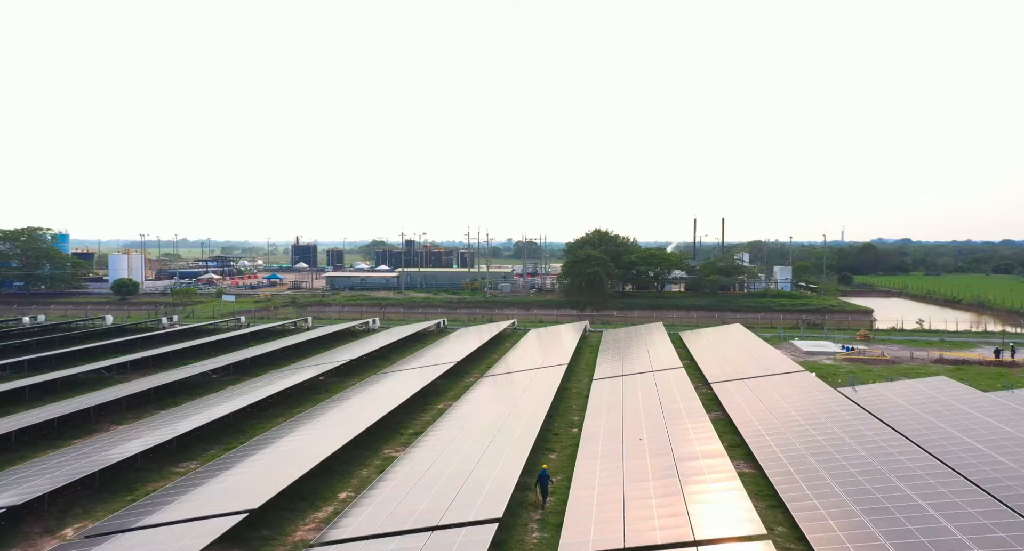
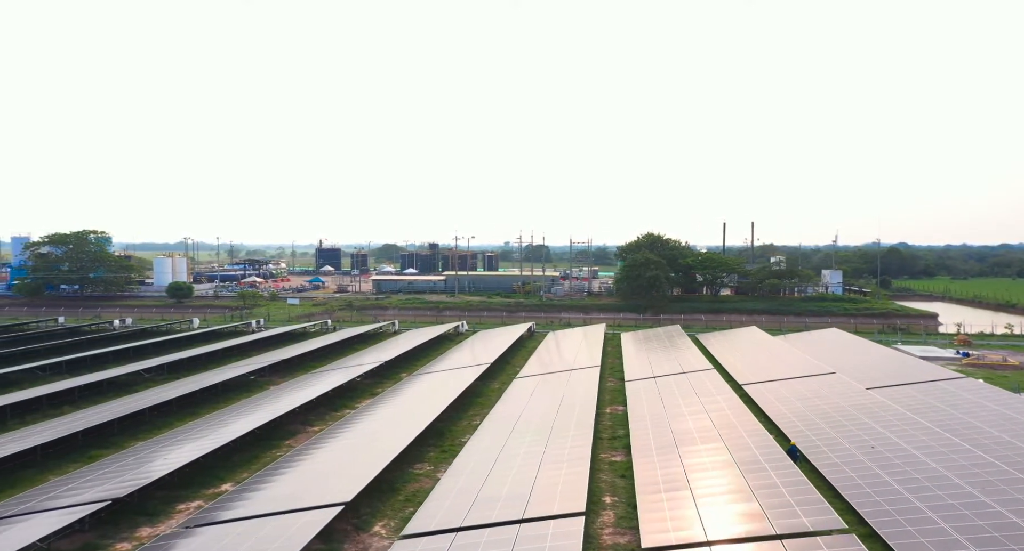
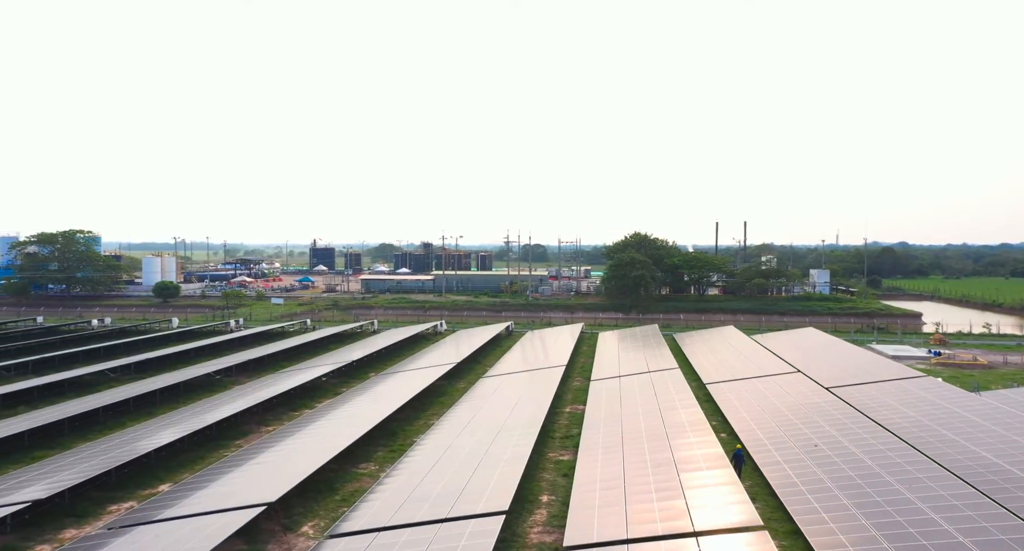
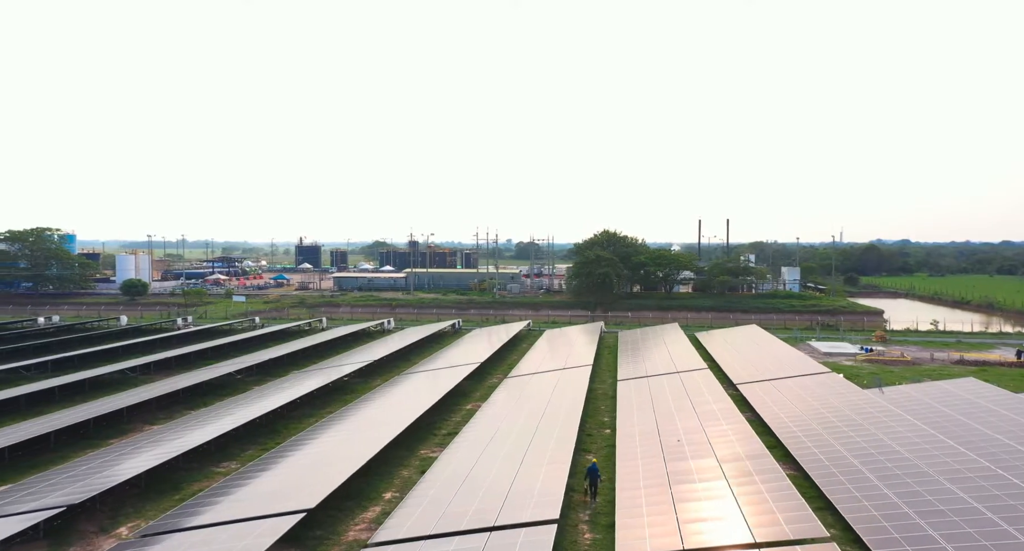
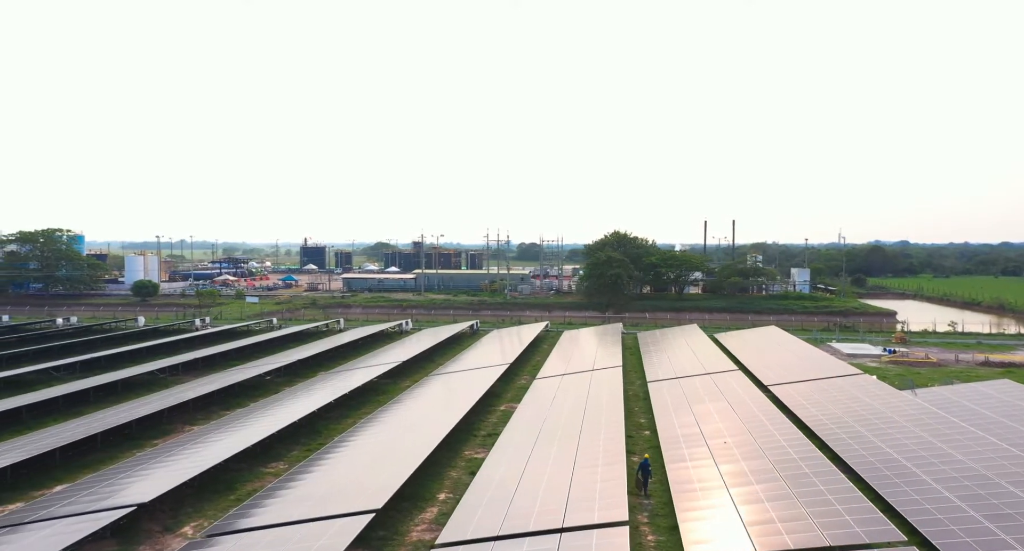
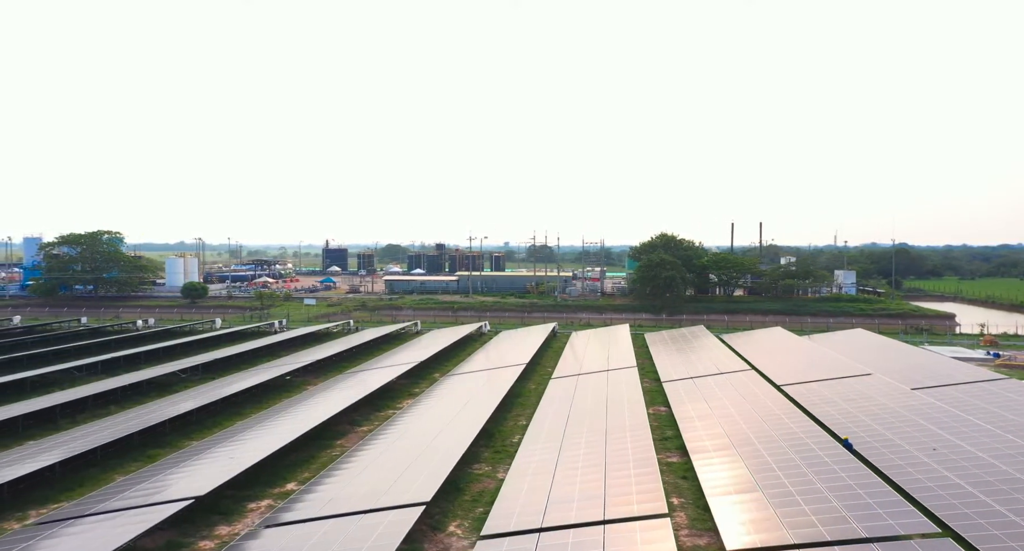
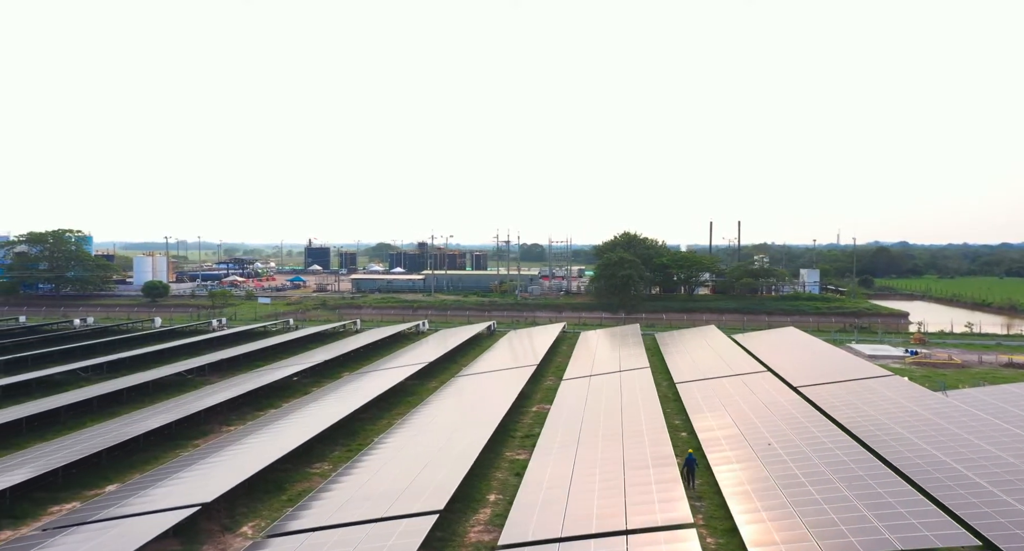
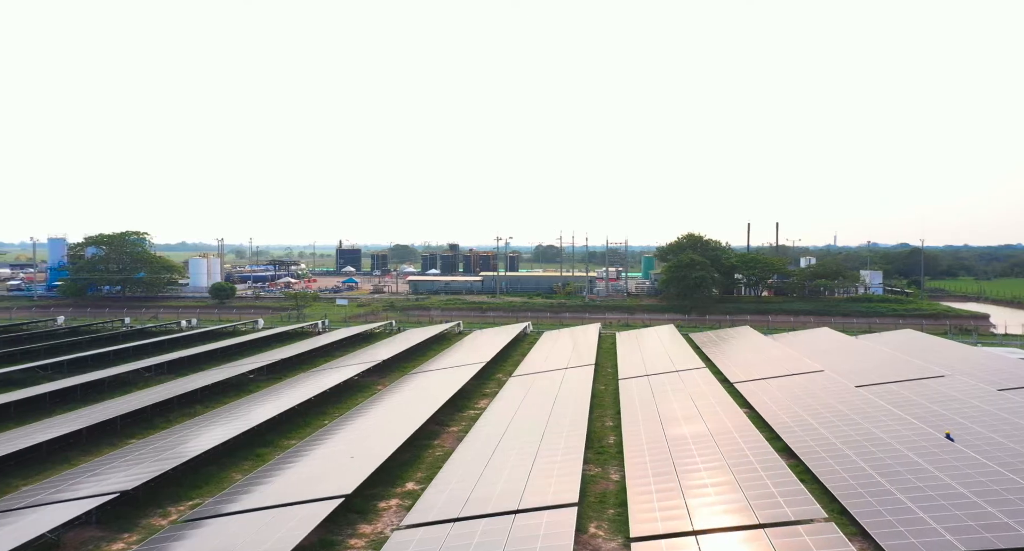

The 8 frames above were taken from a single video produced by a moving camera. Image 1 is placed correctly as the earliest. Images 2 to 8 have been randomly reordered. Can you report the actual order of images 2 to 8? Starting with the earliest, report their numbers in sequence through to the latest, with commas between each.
4, 5, 7, 3, 2, 6, 8
